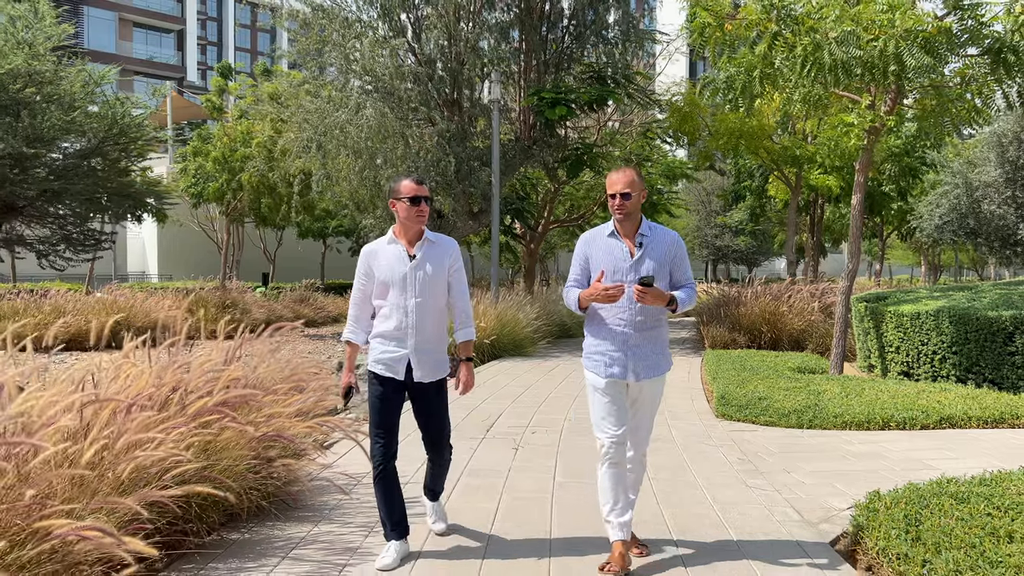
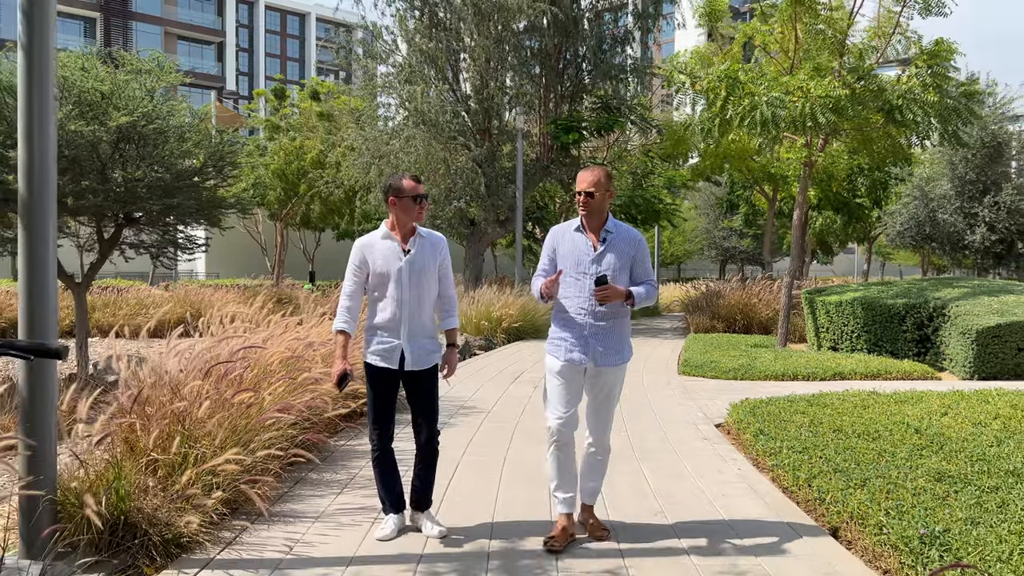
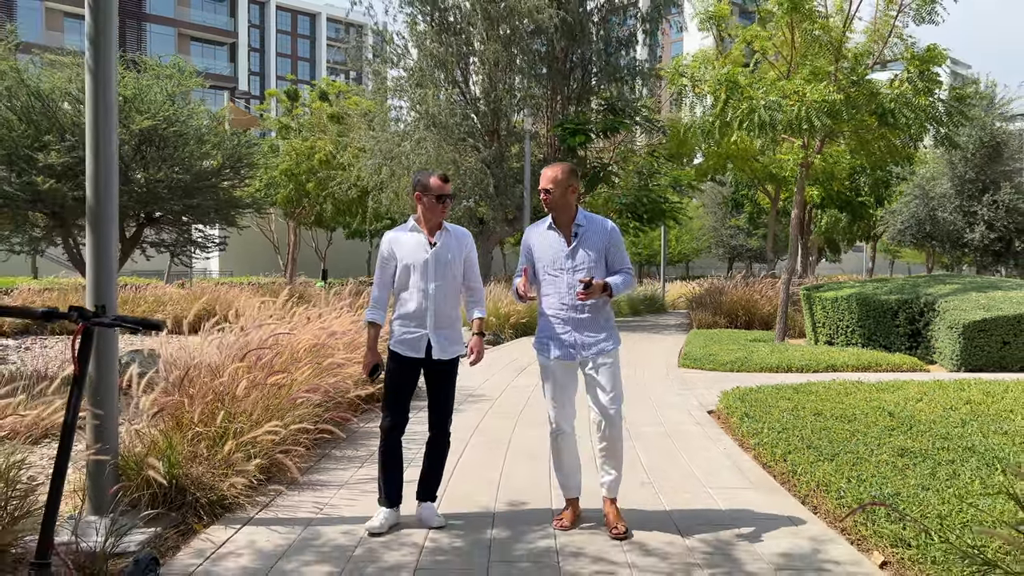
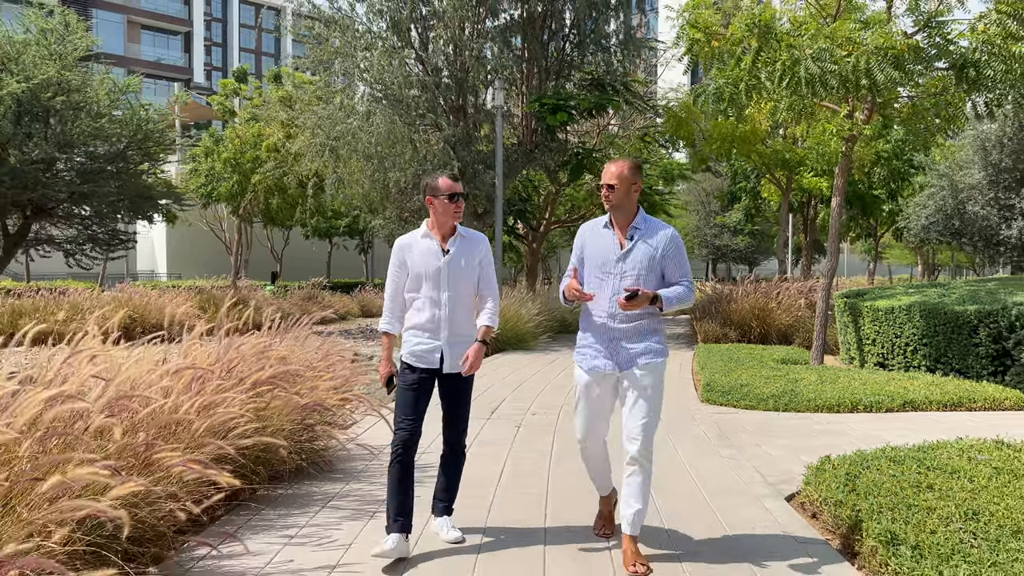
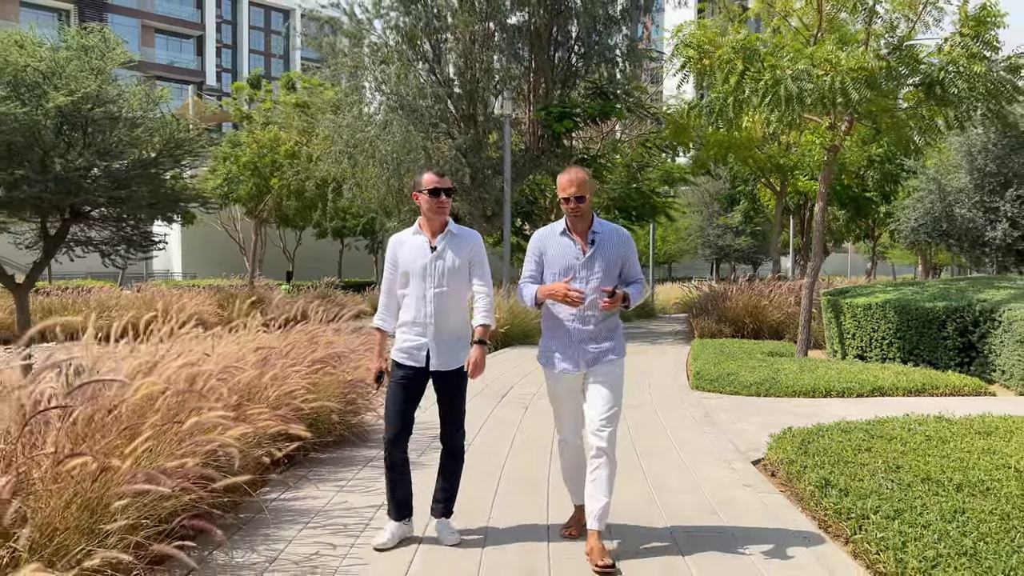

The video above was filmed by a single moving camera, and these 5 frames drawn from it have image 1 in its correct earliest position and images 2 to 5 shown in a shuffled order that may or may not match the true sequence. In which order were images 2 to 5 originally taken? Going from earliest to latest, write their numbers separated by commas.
4, 5, 2, 3
